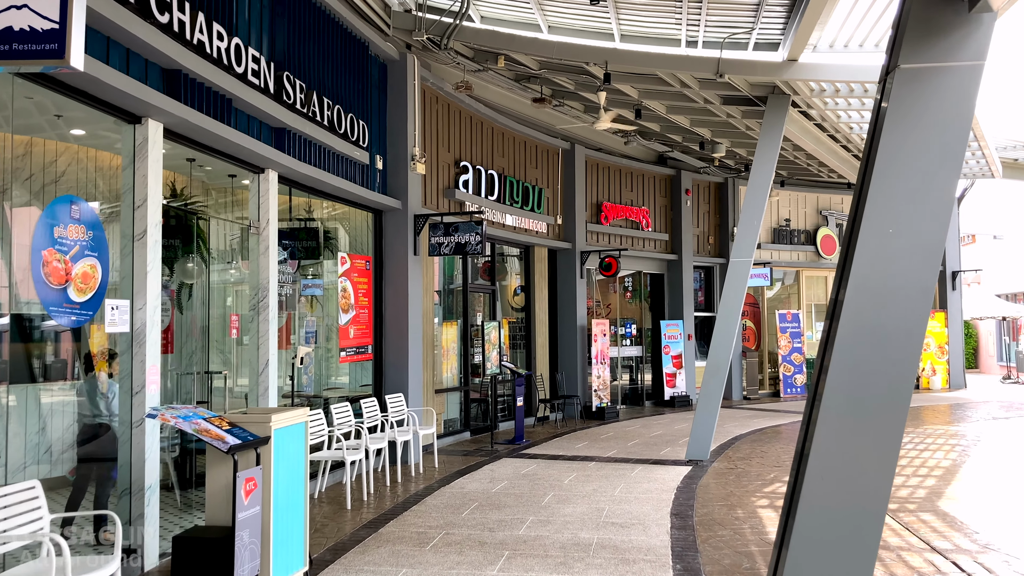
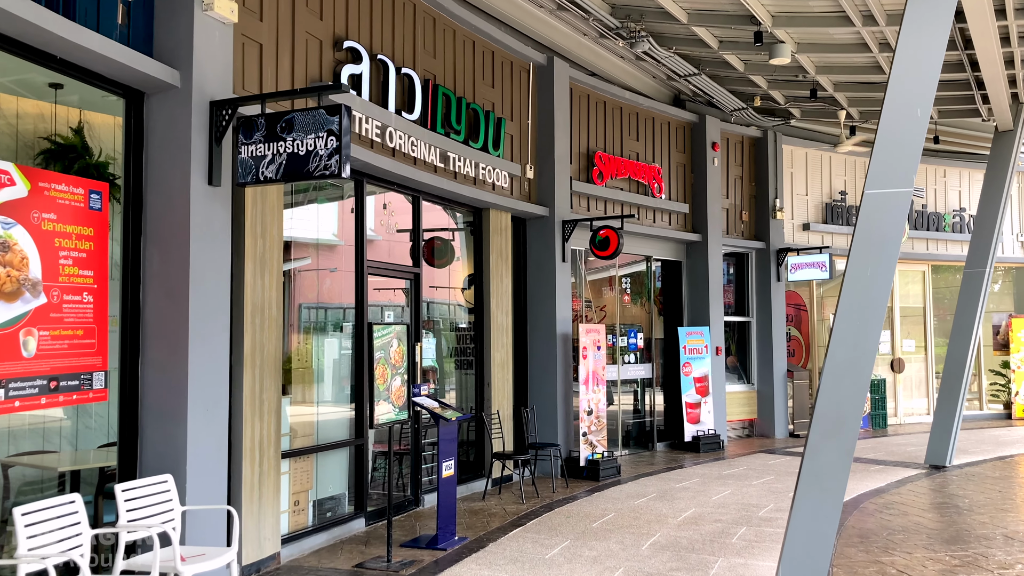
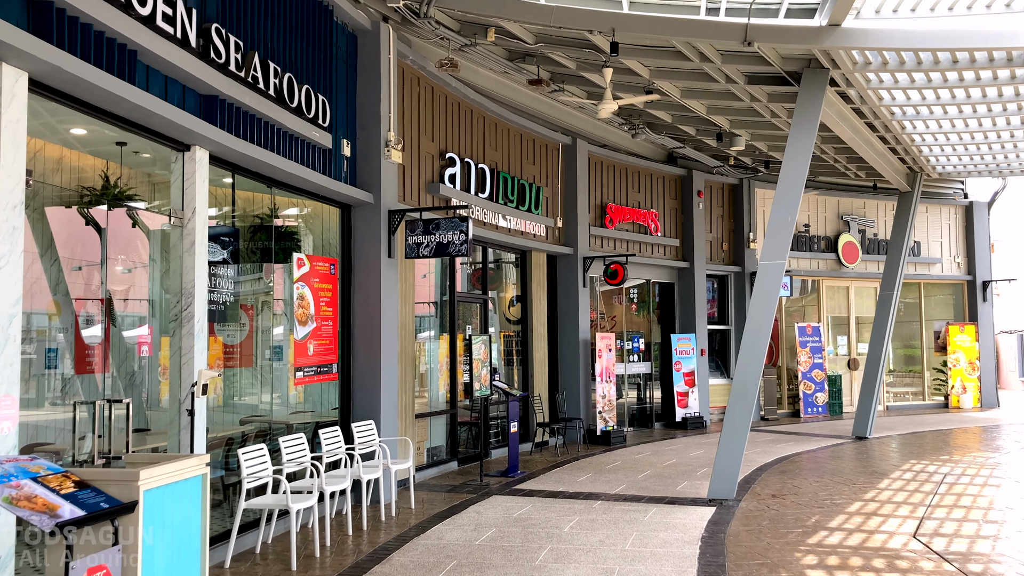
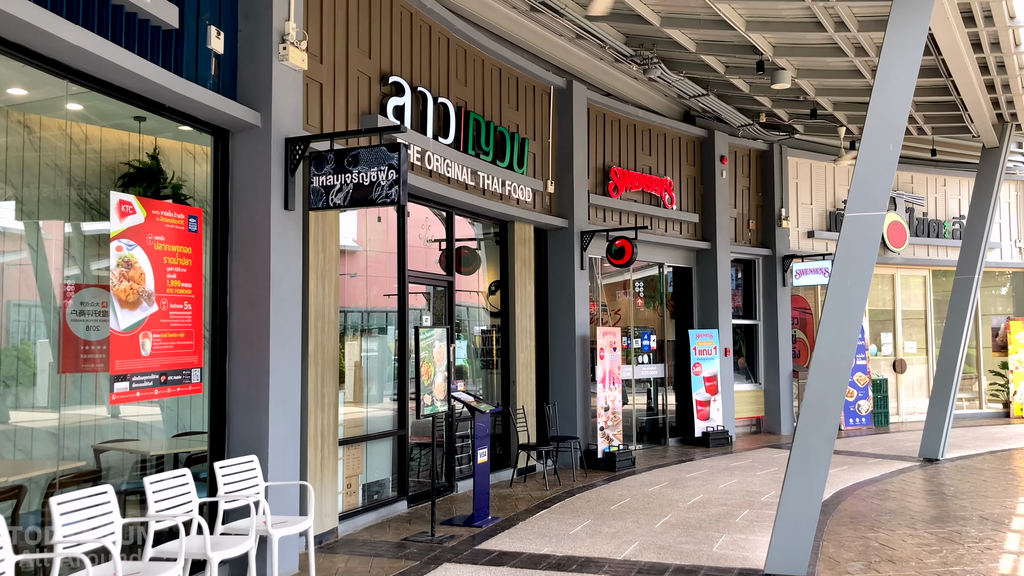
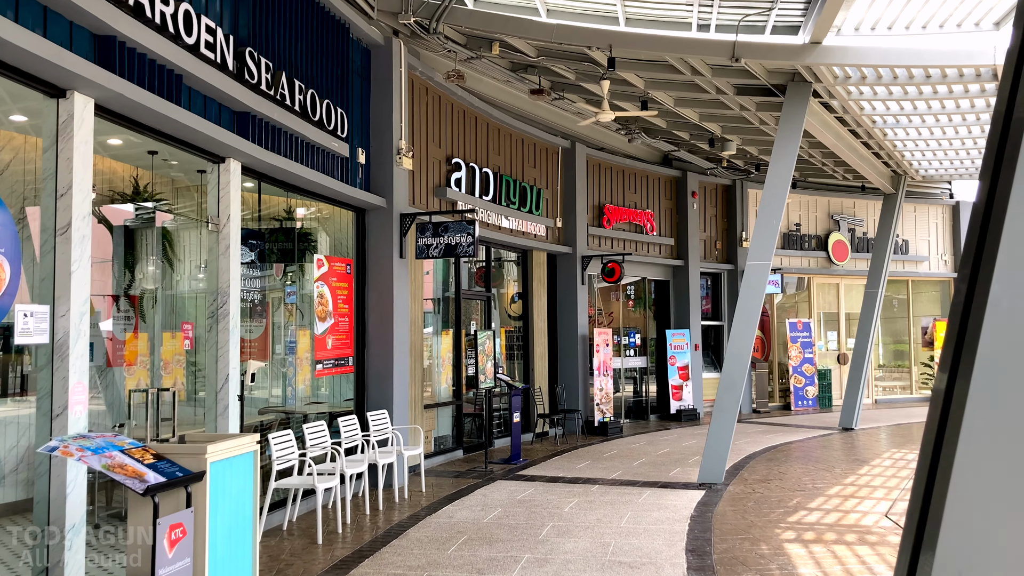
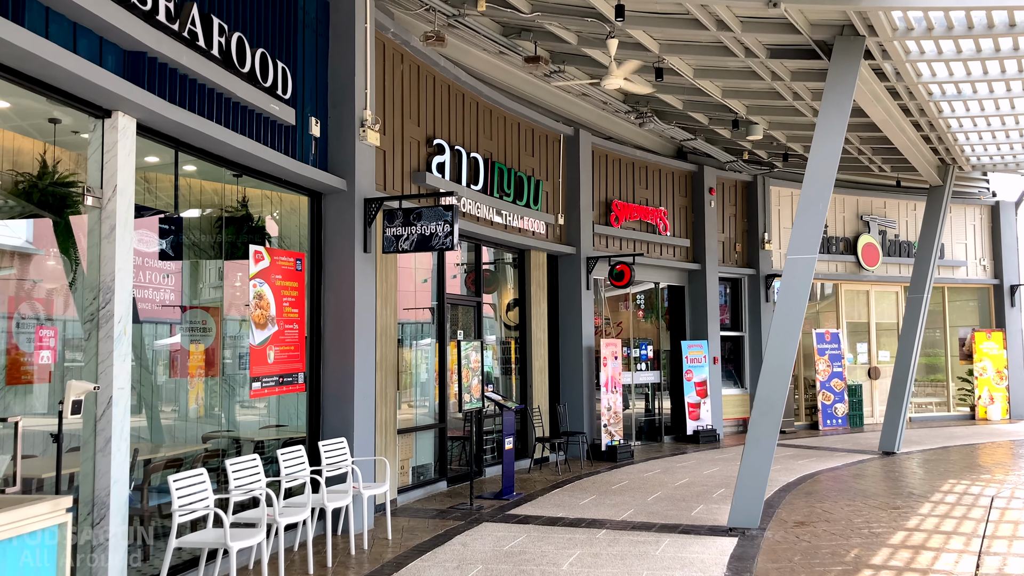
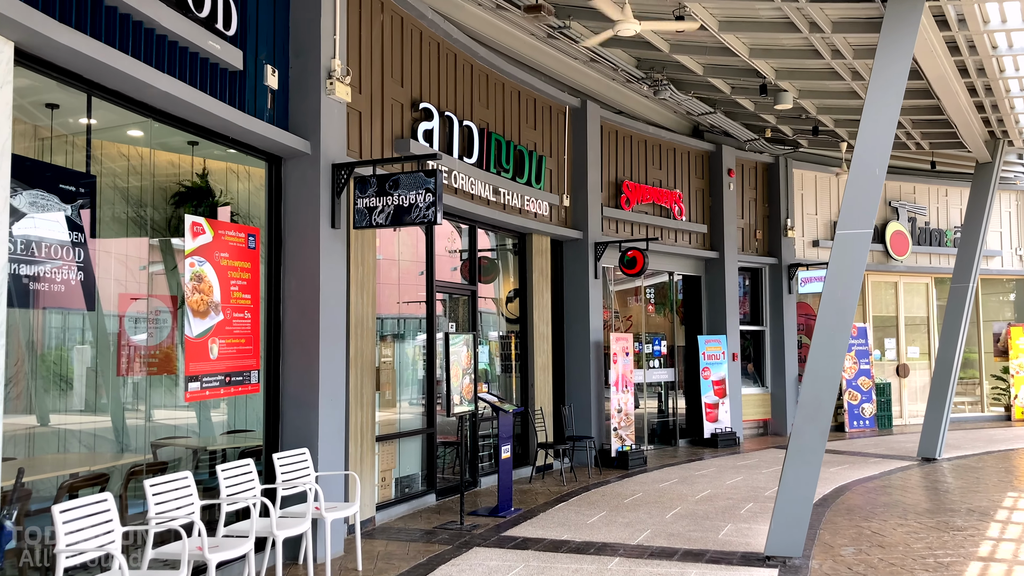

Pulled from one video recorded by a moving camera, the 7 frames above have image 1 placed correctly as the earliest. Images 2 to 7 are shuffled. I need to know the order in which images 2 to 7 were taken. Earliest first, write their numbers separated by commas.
5, 3, 6, 7, 4, 2
